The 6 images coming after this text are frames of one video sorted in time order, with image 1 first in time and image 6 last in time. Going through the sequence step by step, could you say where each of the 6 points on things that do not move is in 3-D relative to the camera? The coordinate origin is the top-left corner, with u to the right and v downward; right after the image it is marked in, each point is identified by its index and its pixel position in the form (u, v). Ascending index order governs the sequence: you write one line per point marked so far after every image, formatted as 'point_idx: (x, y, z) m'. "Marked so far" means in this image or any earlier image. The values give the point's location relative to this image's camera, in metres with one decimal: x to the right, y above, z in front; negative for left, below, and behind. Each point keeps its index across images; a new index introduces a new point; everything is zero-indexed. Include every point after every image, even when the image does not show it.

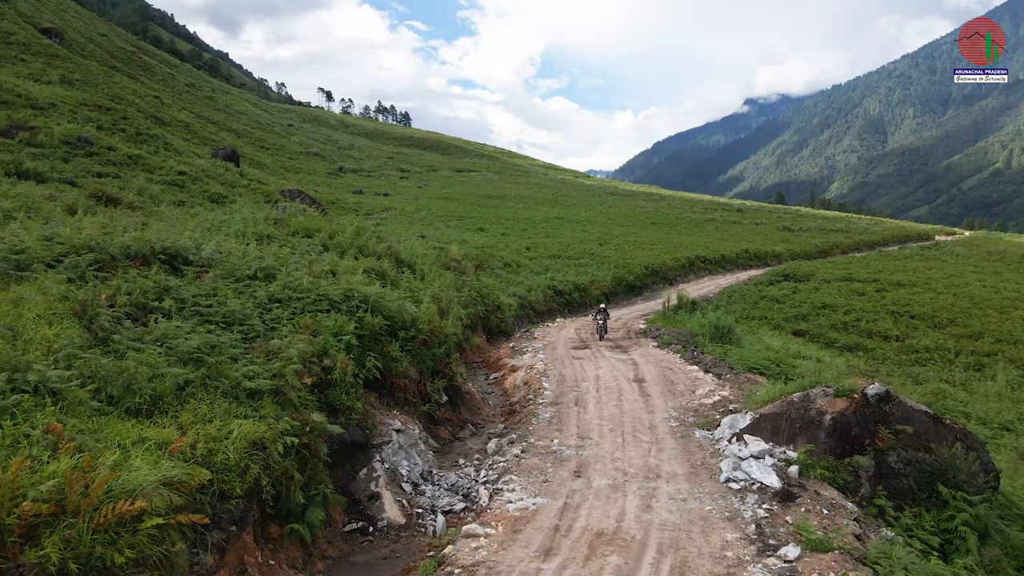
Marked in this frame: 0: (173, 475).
0: (-3.7, -2.0, +6.2) m
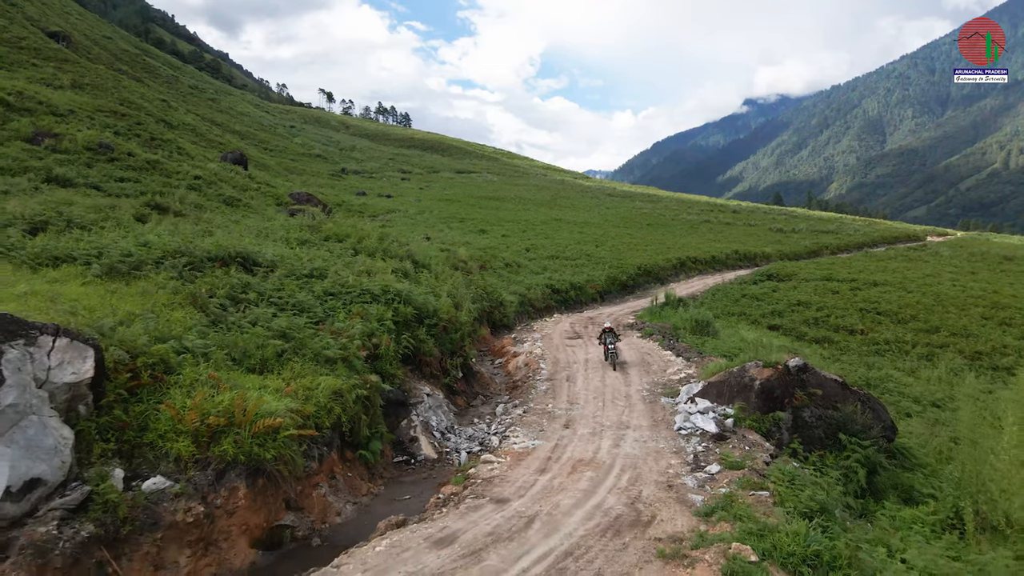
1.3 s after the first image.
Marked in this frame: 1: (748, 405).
0: (-3.6, -1.9, +9.1) m
1: (+5.4, -2.6, +12.7) m
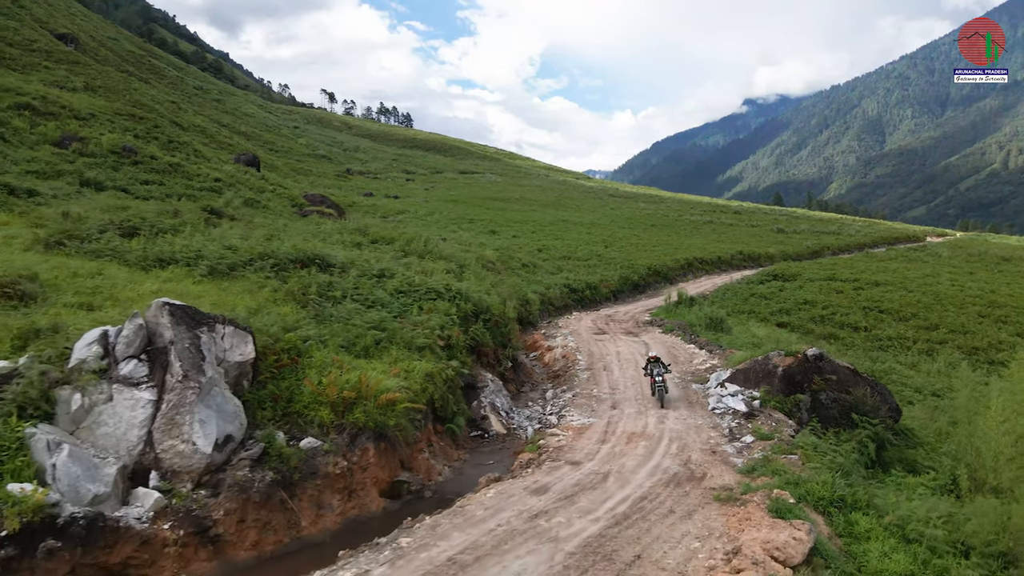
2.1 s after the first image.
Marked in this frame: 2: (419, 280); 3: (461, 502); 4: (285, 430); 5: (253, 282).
0: (-2.2, -1.9, +11.0) m
1: (+6.8, -2.6, +14.5) m
2: (-2.8, +0.2, +16.8) m
3: (-0.8, -3.6, +9.4) m
4: (-3.7, -2.3, +9.4) m
5: (-6.6, +0.2, +14.3) m
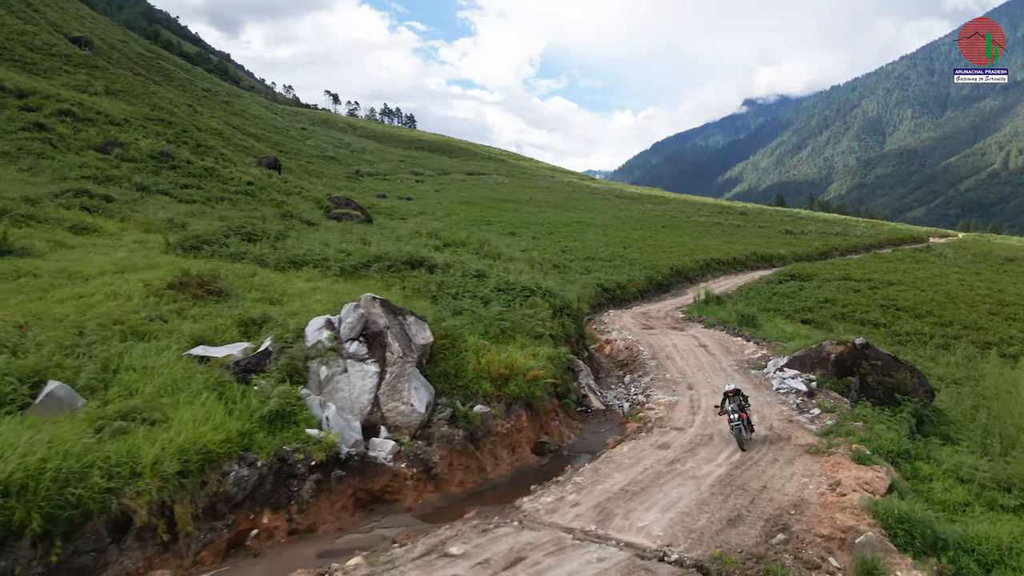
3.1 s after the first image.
0: (+0.5, -1.8, +13.4) m
1: (+9.5, -2.5, +16.9) m
2: (0.0, +0.3, +19.2) m
3: (+1.9, -3.5, +11.8) m
4: (-1.0, -2.3, +11.8) m
5: (-3.9, +0.2, +16.7) m
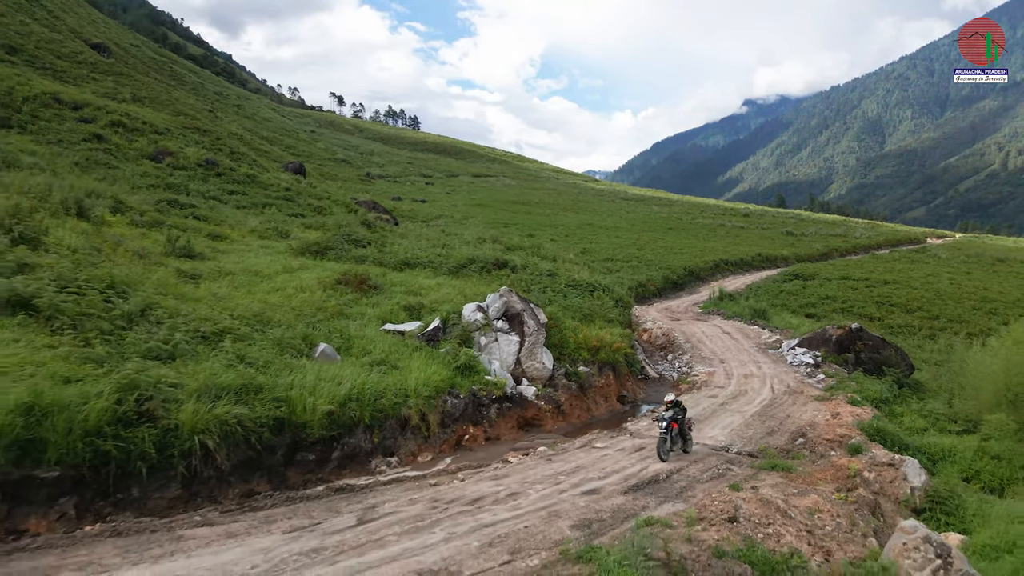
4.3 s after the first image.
0: (+3.2, -1.7, +18.0) m
1: (+12.2, -2.4, +21.5) m
2: (+2.7, +0.4, +23.8) m
3: (+4.6, -3.4, +16.4) m
4: (+1.7, -2.1, +16.4) m
5: (-1.2, +0.4, +21.3) m
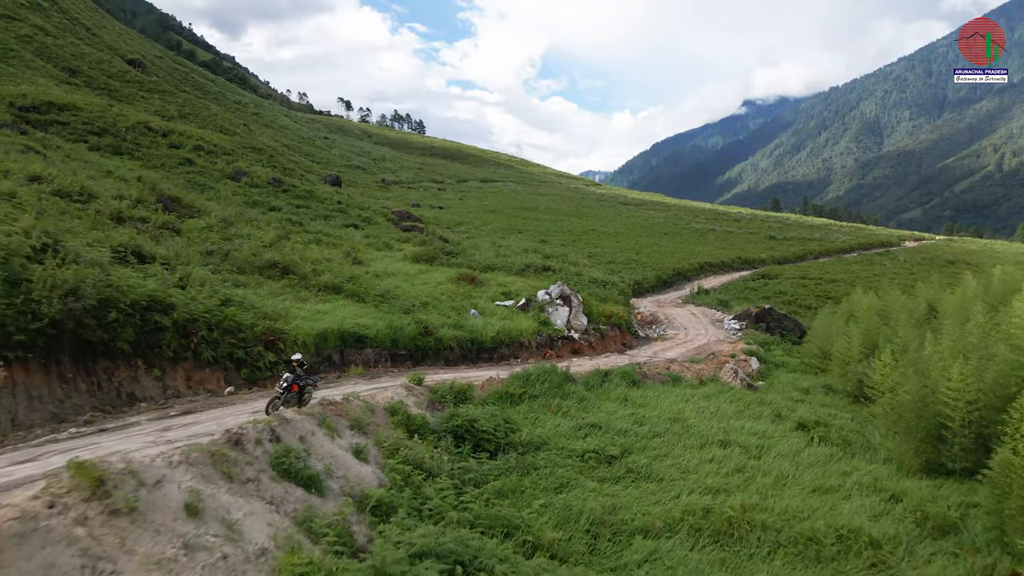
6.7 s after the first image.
0: (+5.9, -1.4, +31.1) m
1: (+14.9, -2.1, +34.7) m
2: (+5.4, +0.7, +37.0) m
3: (+7.3, -3.1, +29.5) m
4: (+4.4, -1.8, +29.6) m
5: (+1.5, +0.7, +34.4) m
